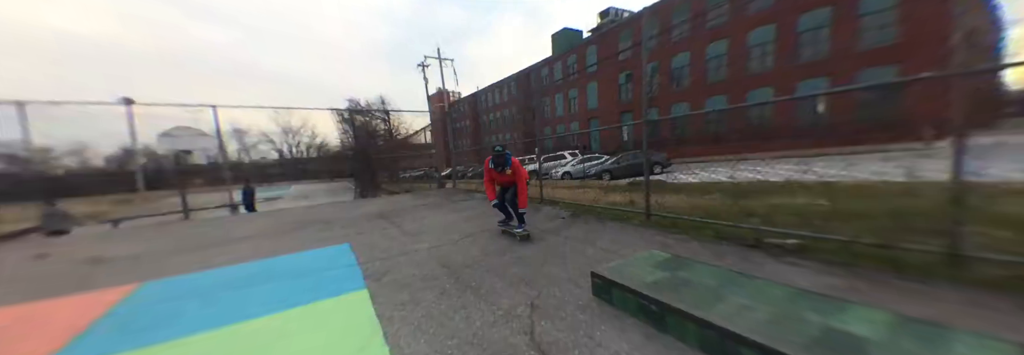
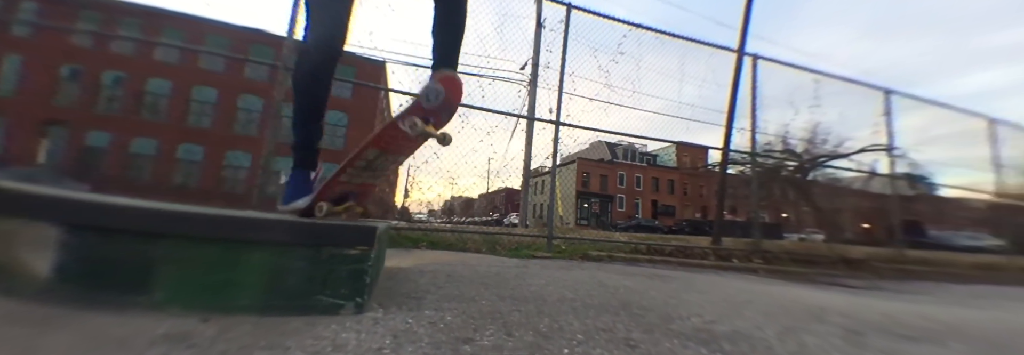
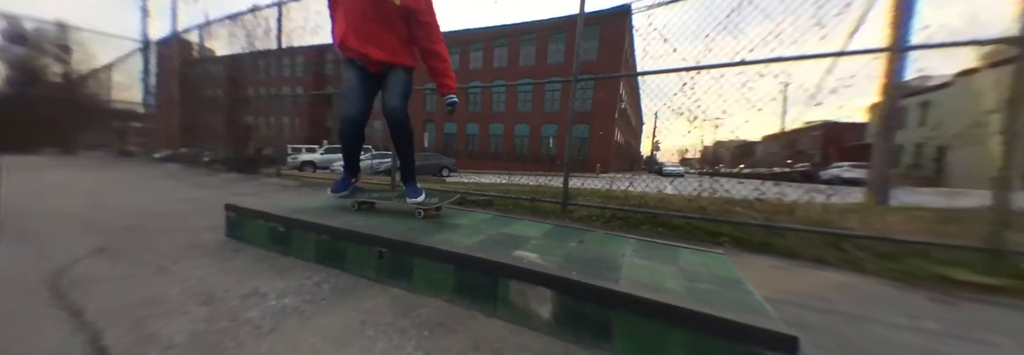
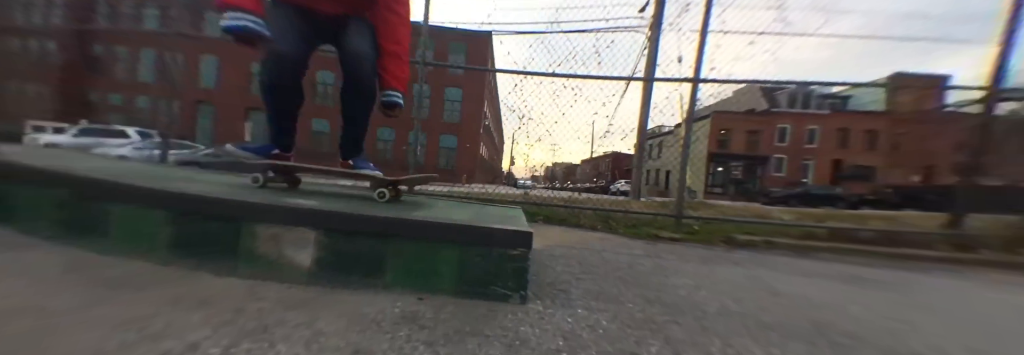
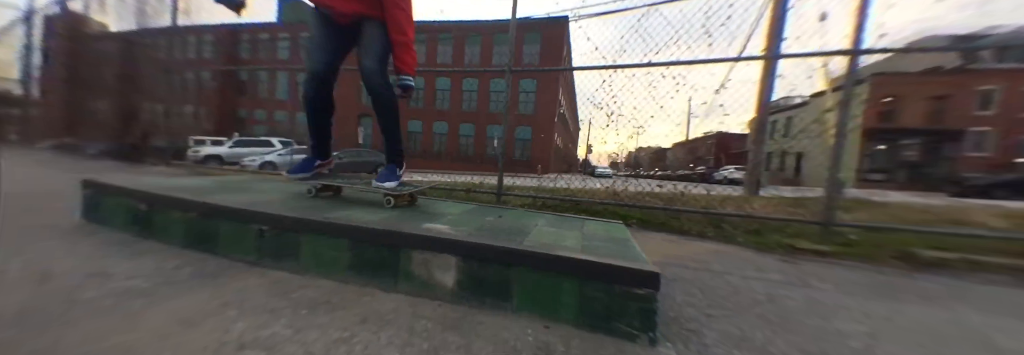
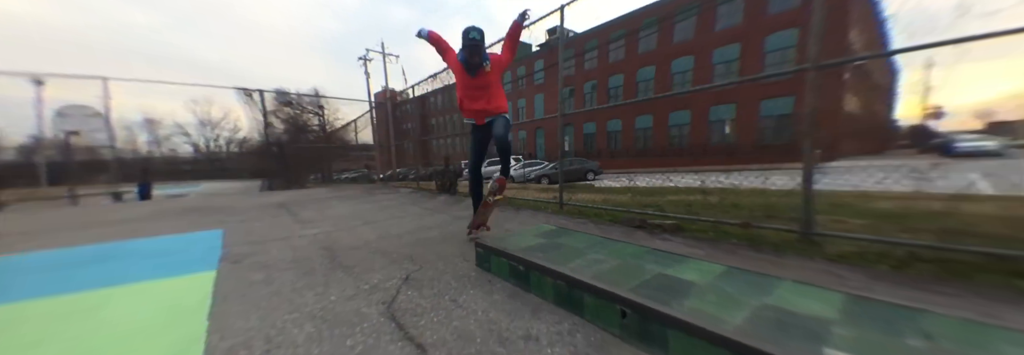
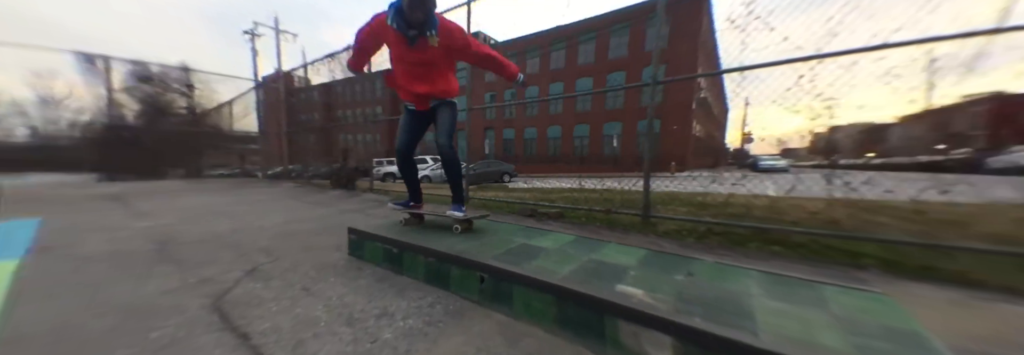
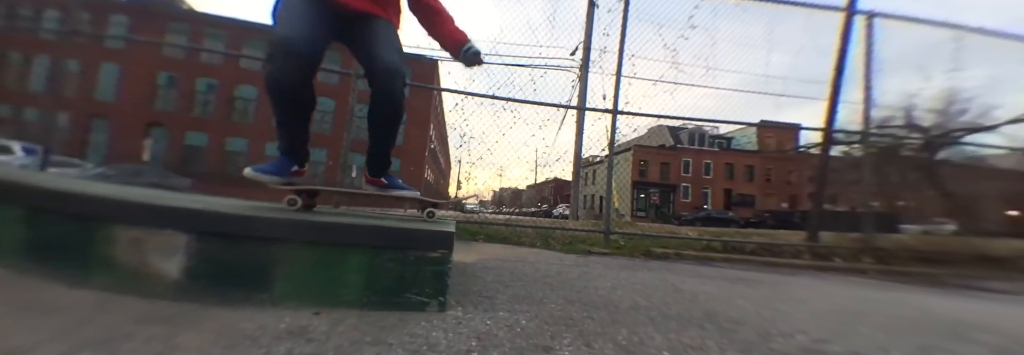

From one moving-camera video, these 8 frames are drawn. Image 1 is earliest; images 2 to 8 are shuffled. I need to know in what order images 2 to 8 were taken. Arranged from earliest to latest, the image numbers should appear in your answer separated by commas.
6, 7, 3, 5, 4, 8, 2
